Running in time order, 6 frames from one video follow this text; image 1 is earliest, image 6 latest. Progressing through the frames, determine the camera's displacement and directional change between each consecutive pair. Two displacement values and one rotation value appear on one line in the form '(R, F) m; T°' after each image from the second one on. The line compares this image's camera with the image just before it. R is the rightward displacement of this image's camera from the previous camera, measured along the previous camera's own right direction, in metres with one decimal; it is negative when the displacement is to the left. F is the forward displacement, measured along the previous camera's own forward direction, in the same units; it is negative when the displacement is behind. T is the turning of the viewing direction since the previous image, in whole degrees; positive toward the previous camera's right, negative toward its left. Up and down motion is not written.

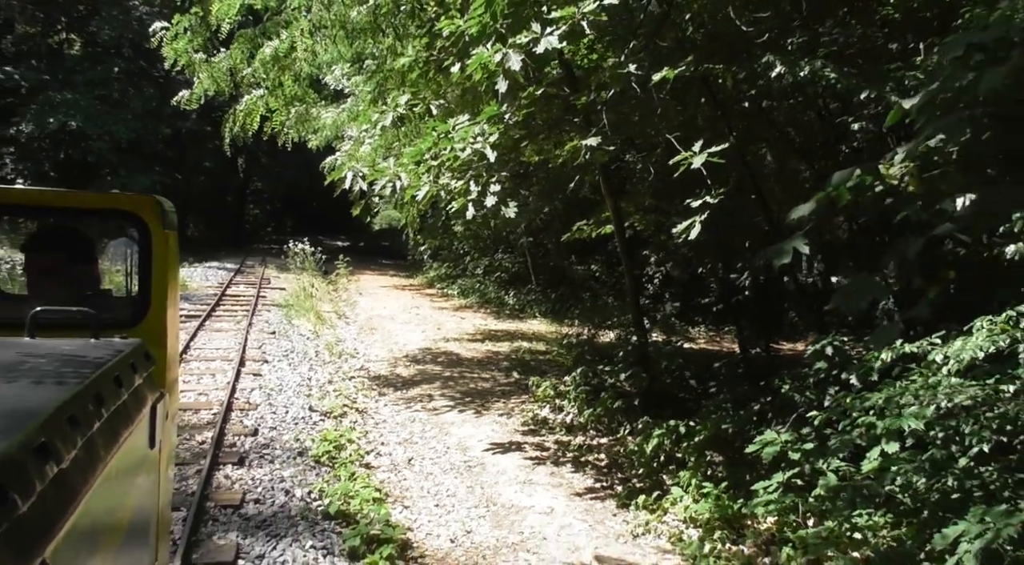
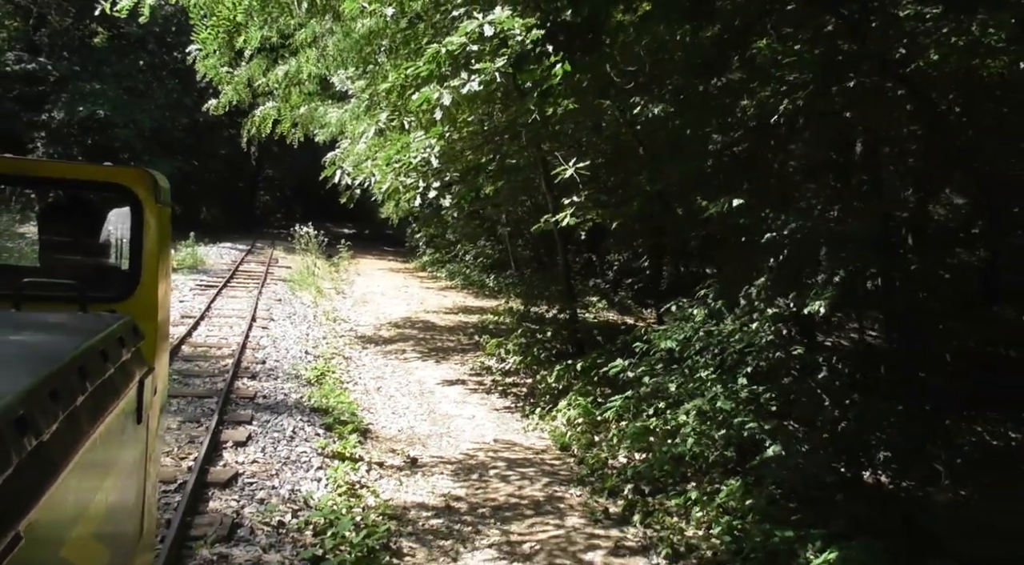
(+0.7, -2.6) m; 0°
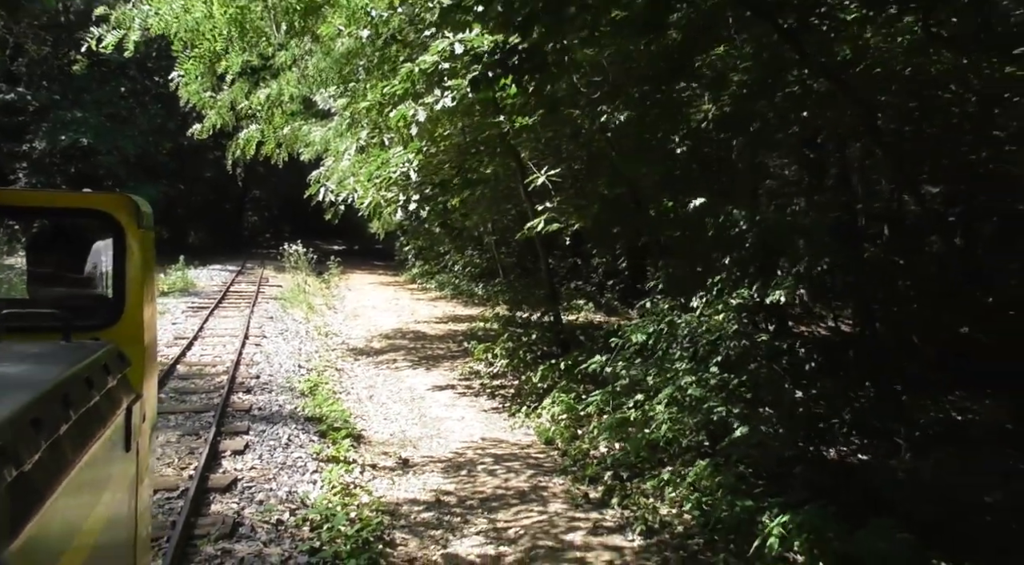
(+0.1, -0.4) m; 0°
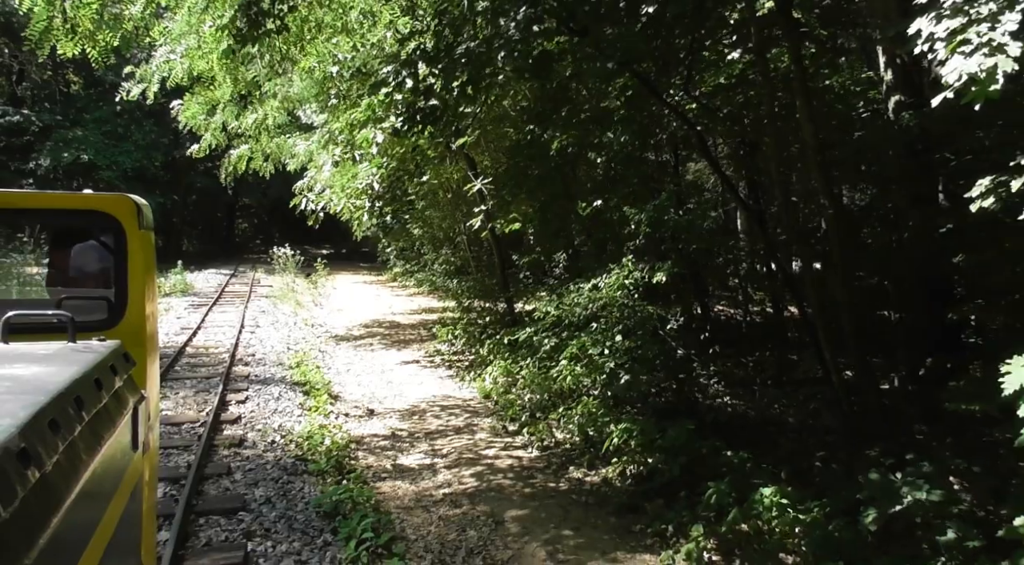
(+0.6, -2.2) m; +1°
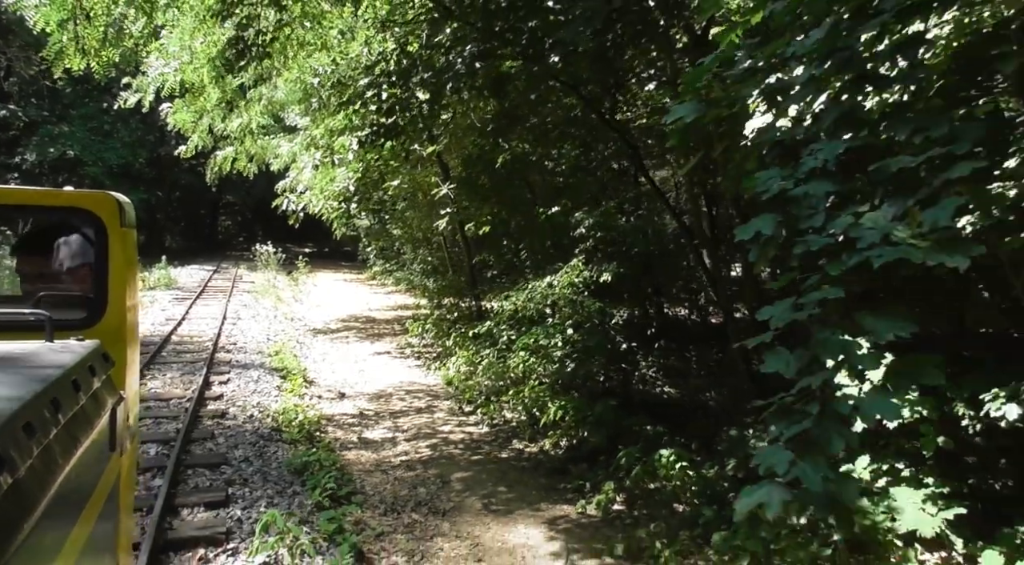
(+0.3, -1.0) m; +1°
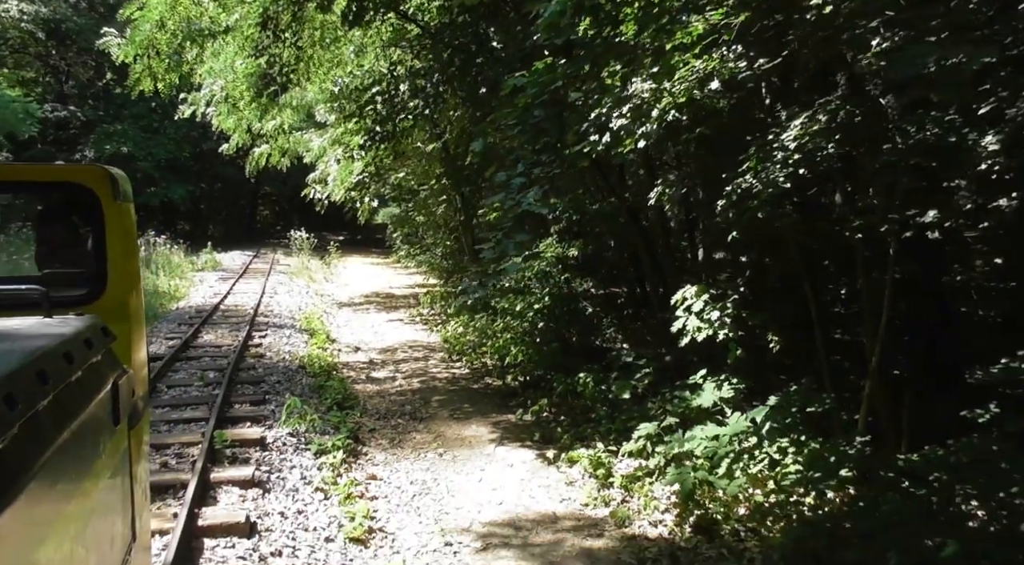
(+0.8, -2.4) m; -2°
